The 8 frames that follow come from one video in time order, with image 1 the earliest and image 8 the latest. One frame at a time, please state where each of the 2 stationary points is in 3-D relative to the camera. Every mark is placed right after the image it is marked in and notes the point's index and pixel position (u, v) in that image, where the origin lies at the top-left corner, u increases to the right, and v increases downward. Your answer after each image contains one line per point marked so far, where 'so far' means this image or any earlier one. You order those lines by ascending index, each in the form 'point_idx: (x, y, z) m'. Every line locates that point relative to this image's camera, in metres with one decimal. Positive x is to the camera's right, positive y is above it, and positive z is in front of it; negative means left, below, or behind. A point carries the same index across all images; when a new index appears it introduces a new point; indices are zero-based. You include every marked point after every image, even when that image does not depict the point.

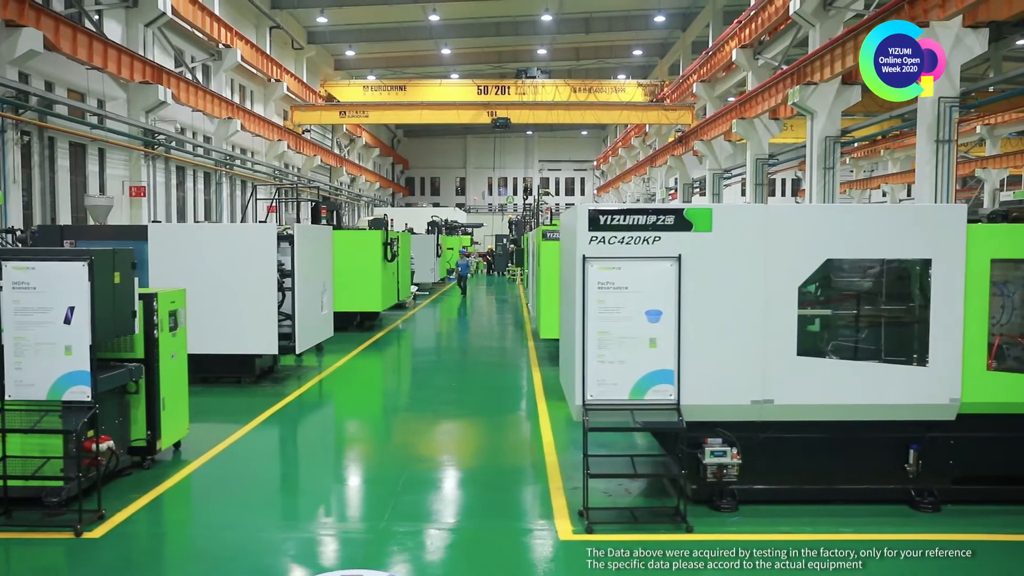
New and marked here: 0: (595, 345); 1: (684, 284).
0: (+0.5, -0.3, +4.2) m
1: (+1.1, 0.0, +4.2) m
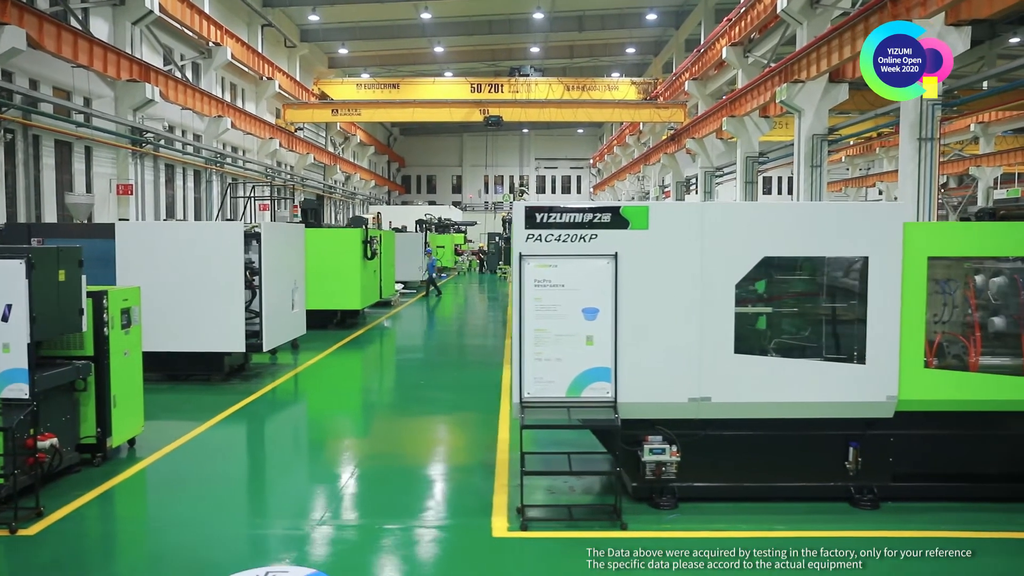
0: (+0.1, -0.3, +4.2) m
1: (+0.7, +0.1, +4.2) m
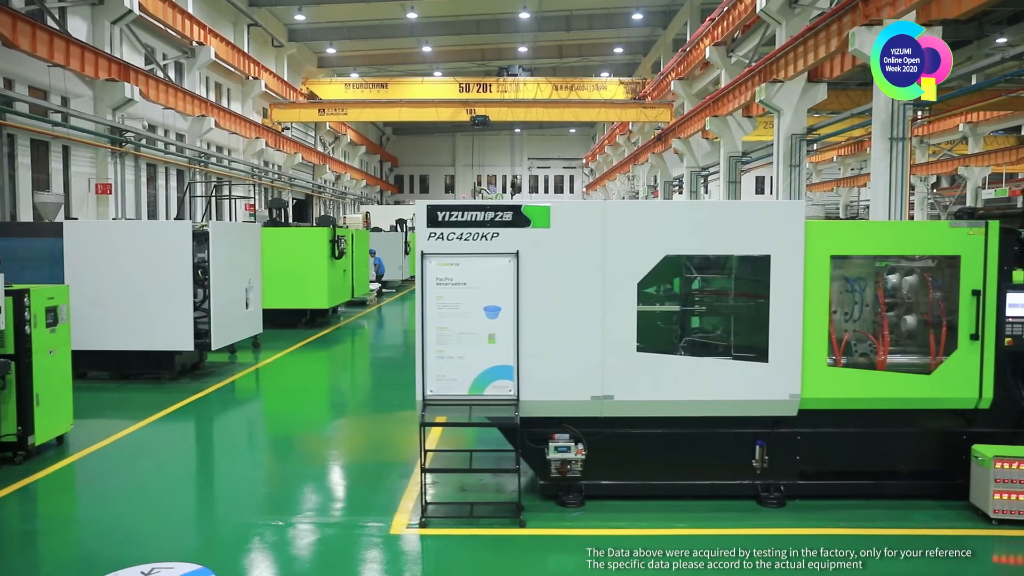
0: (-0.5, -0.3, +4.2) m
1: (+0.1, +0.1, +4.2) m
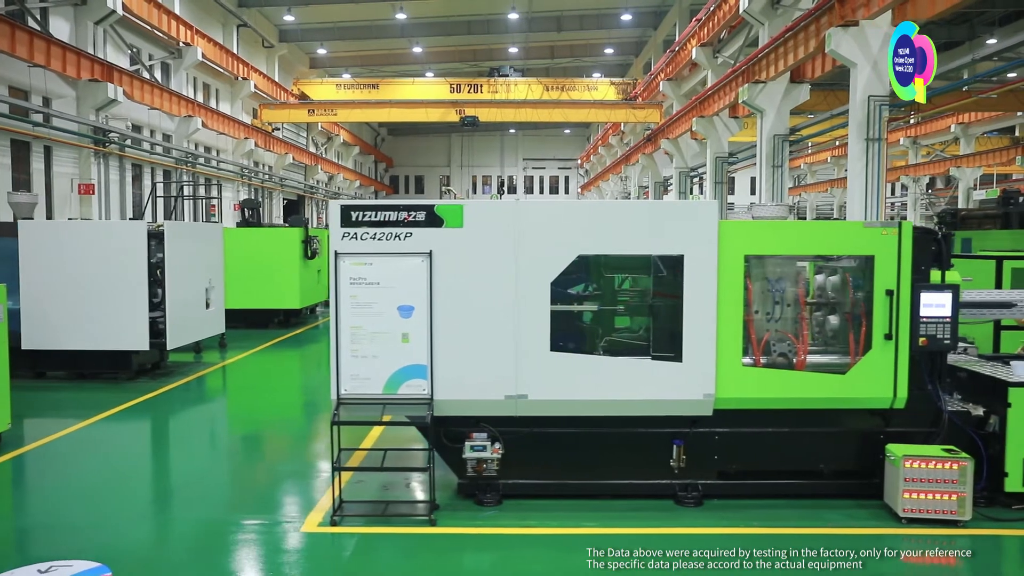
0: (-1.0, -0.3, +4.3) m
1: (-0.5, +0.1, +4.2) m
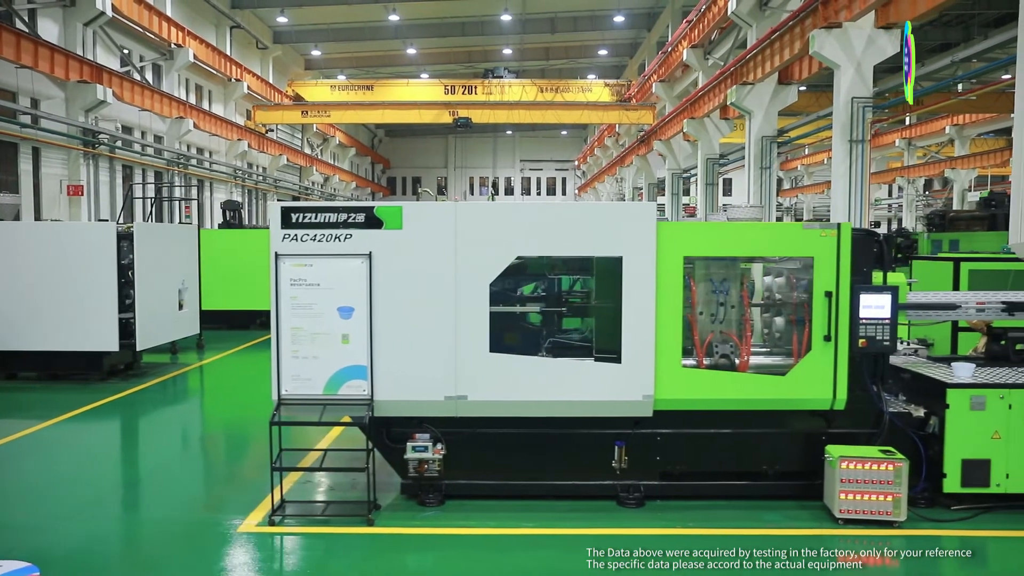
0: (-1.4, -0.3, +4.3) m
1: (-0.9, +0.1, +4.3) m
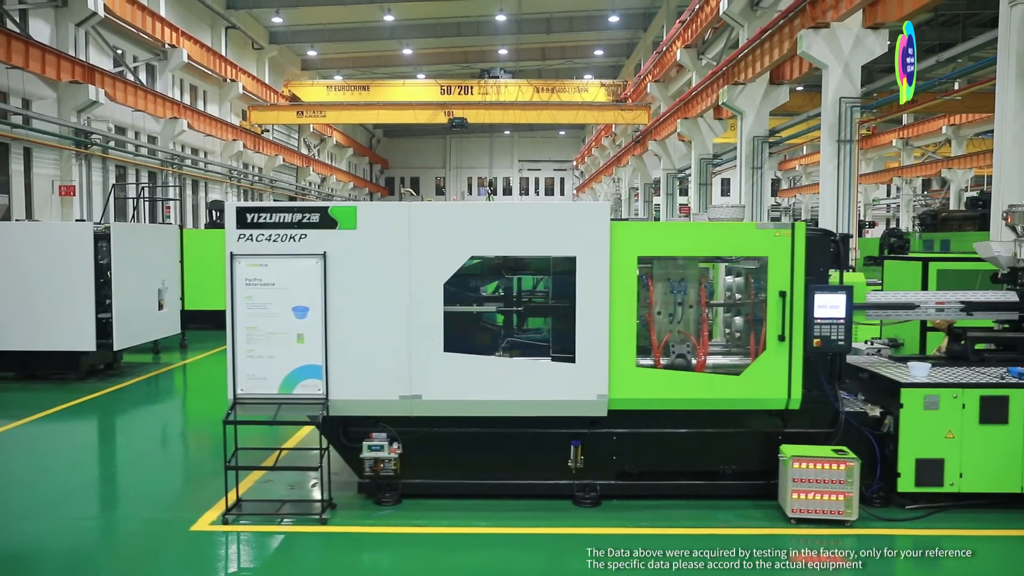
0: (-1.7, -0.3, +4.3) m
1: (-1.1, +0.1, +4.3) m
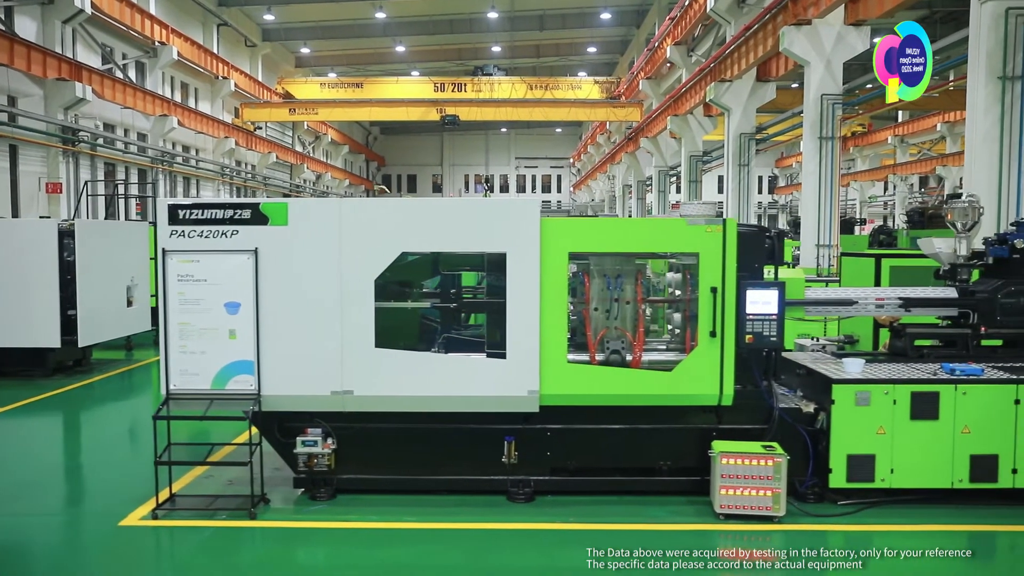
0: (-2.1, -0.3, +4.3) m
1: (-1.6, +0.1, +4.3) m
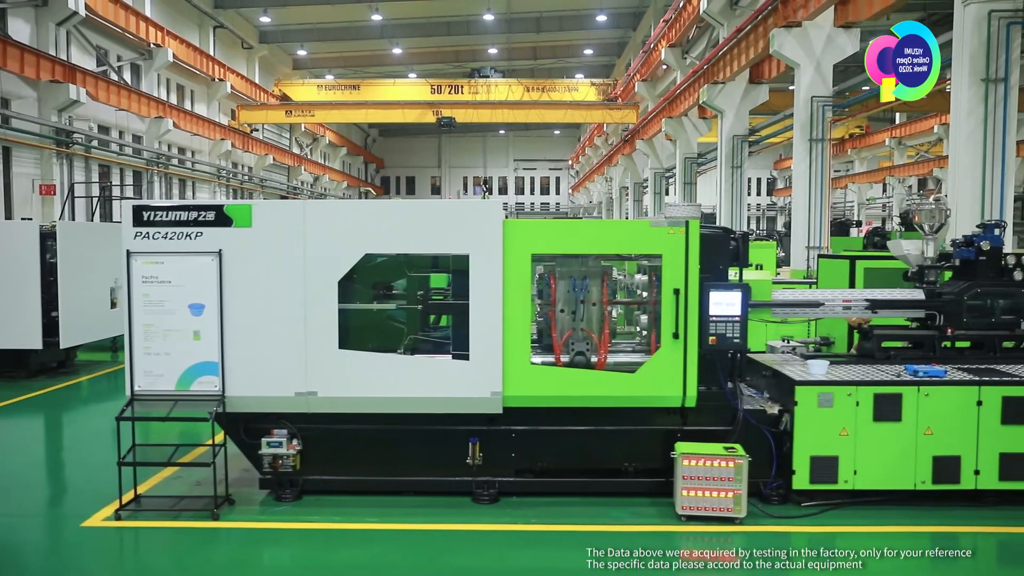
0: (-2.4, -0.3, +4.3) m
1: (-1.8, +0.1, +4.3) m
